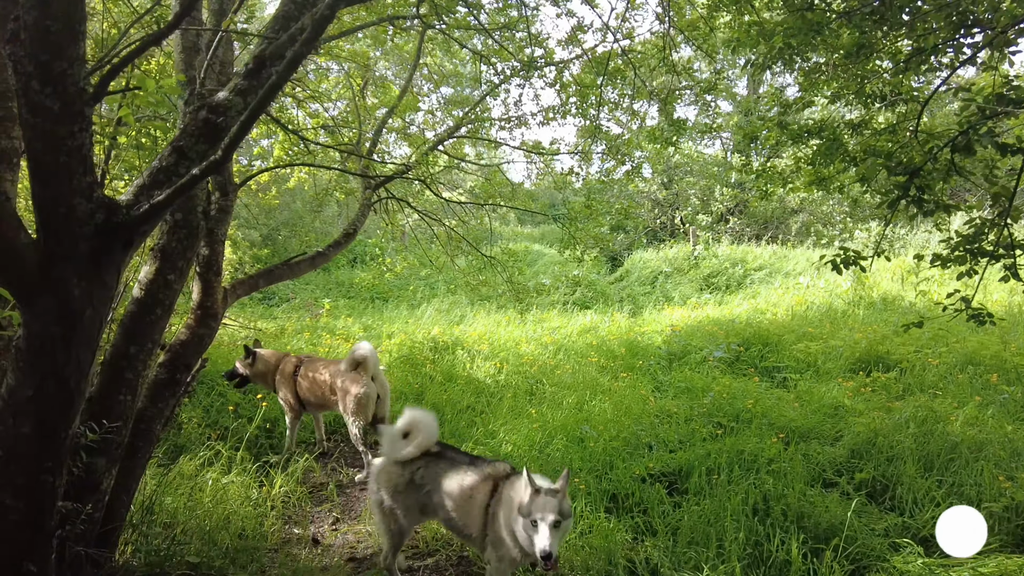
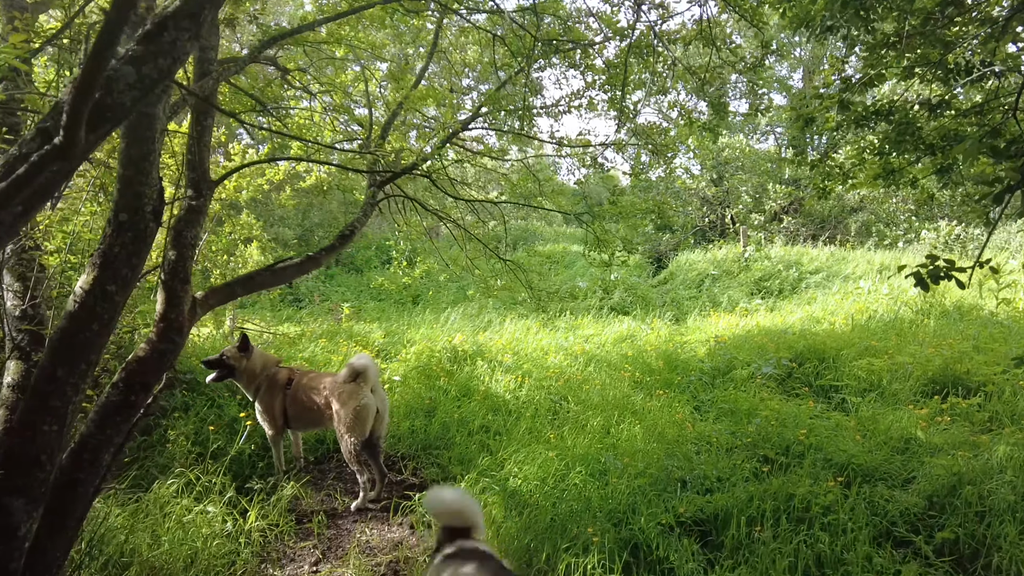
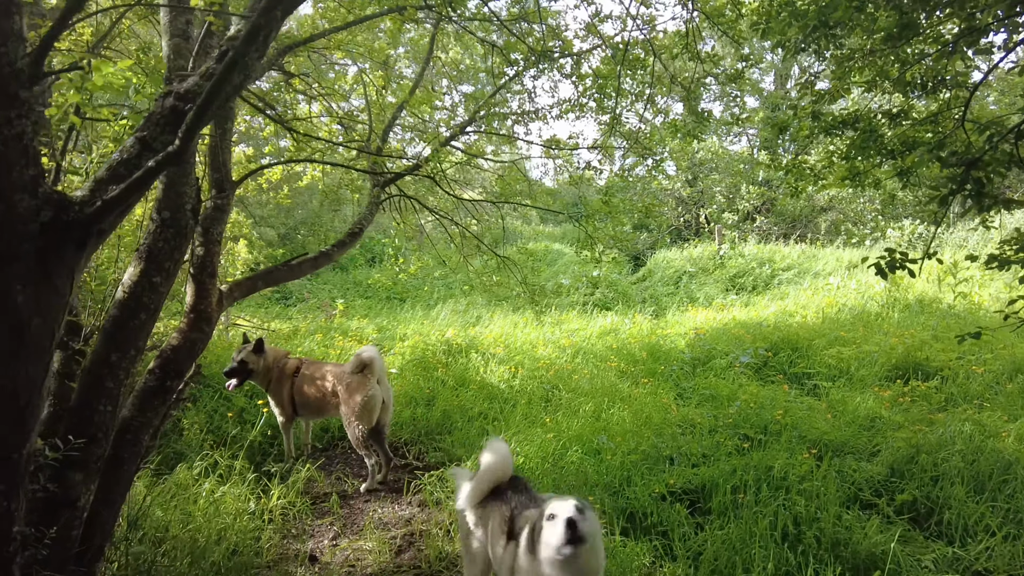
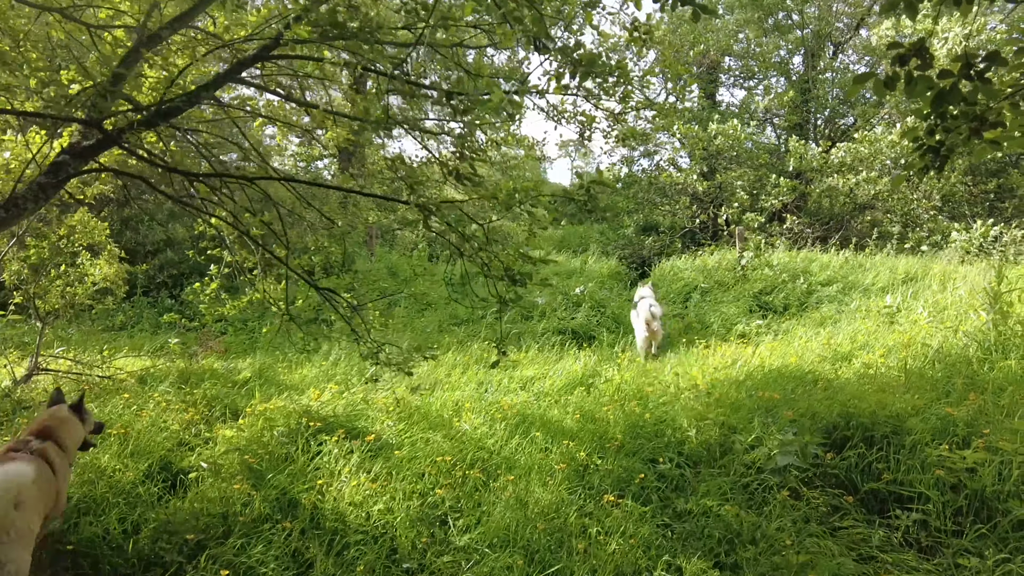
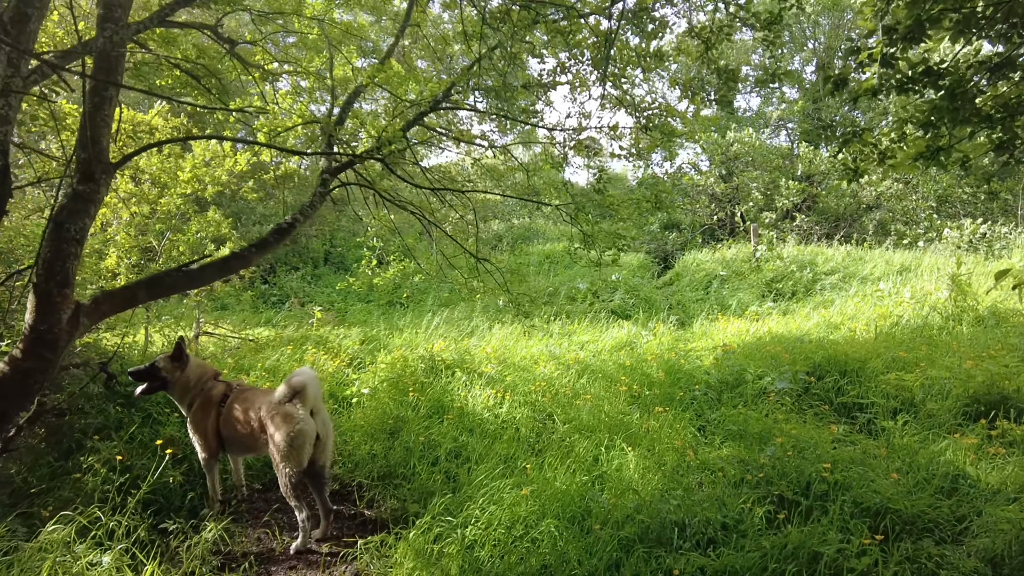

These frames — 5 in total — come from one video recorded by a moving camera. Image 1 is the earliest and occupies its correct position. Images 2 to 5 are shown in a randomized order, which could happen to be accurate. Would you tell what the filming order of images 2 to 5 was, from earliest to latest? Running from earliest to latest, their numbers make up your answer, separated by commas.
3, 2, 5, 4
